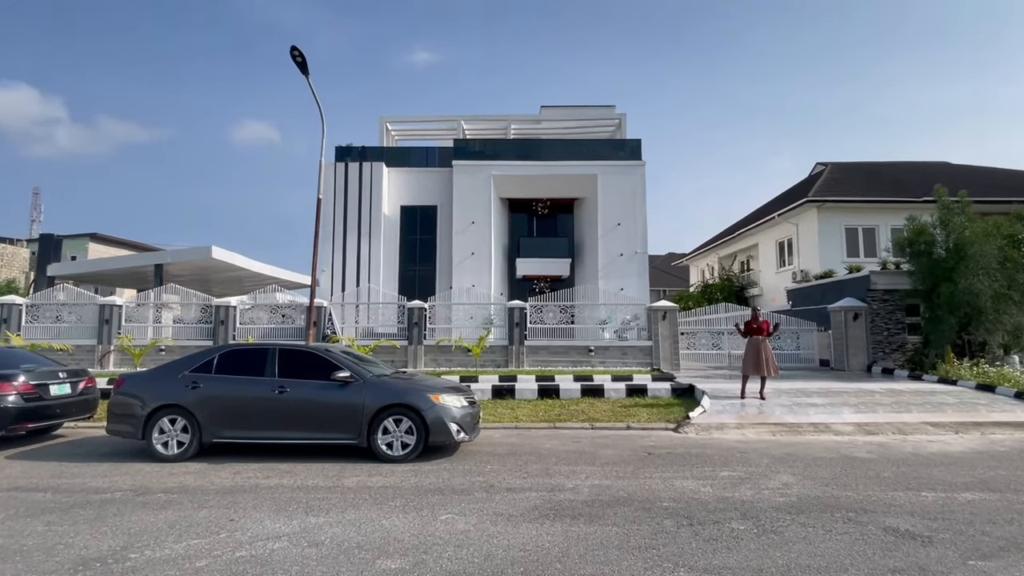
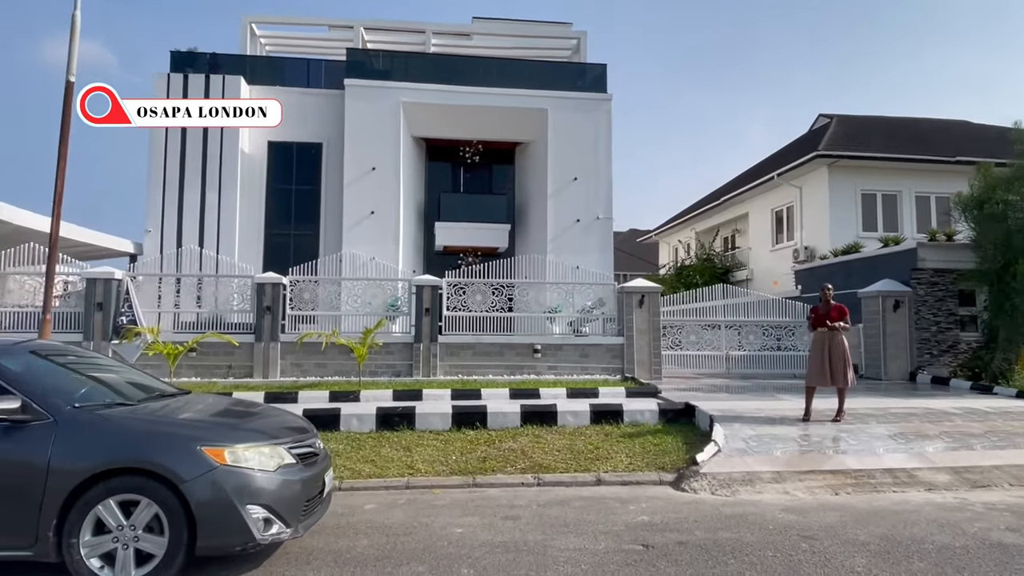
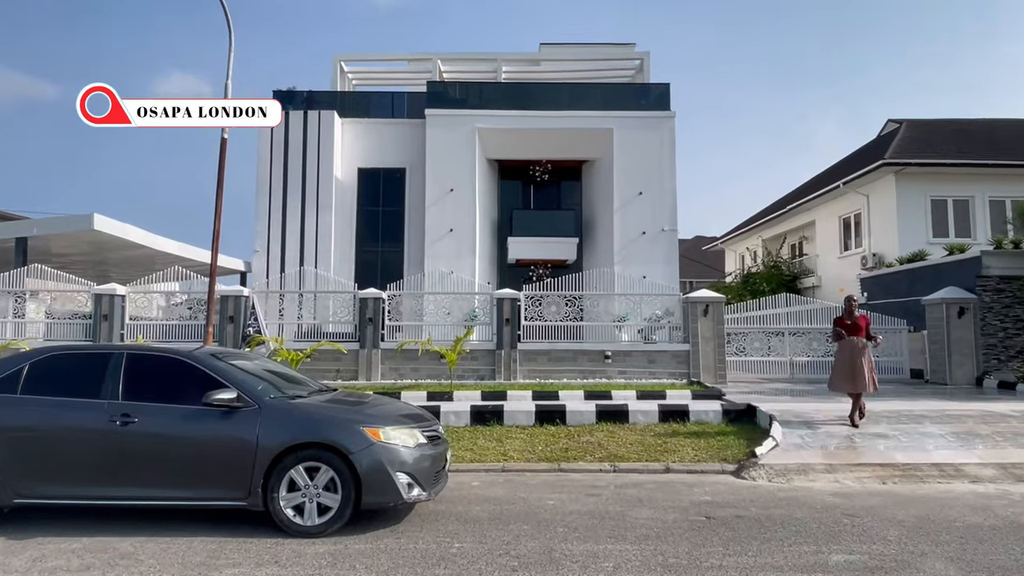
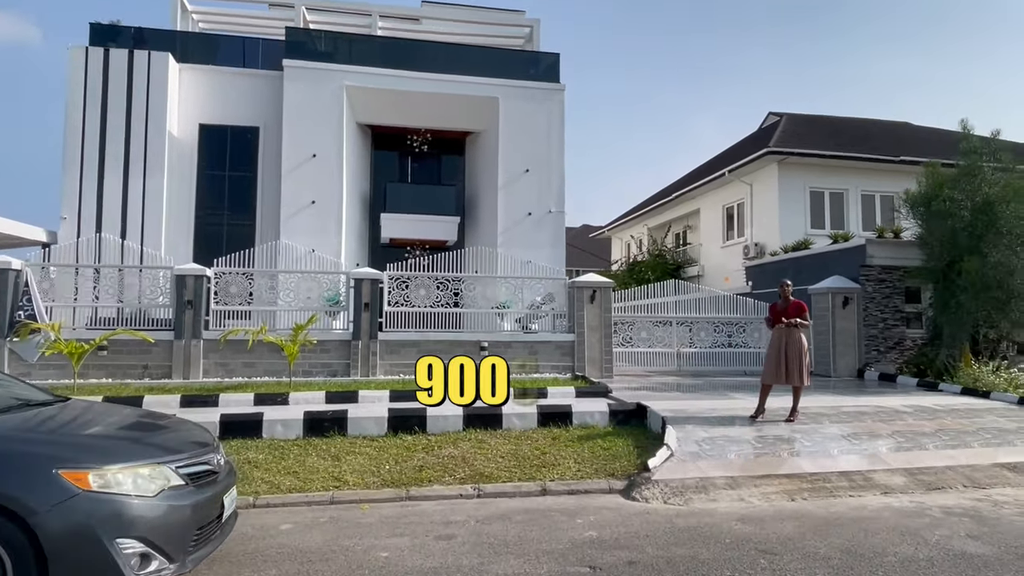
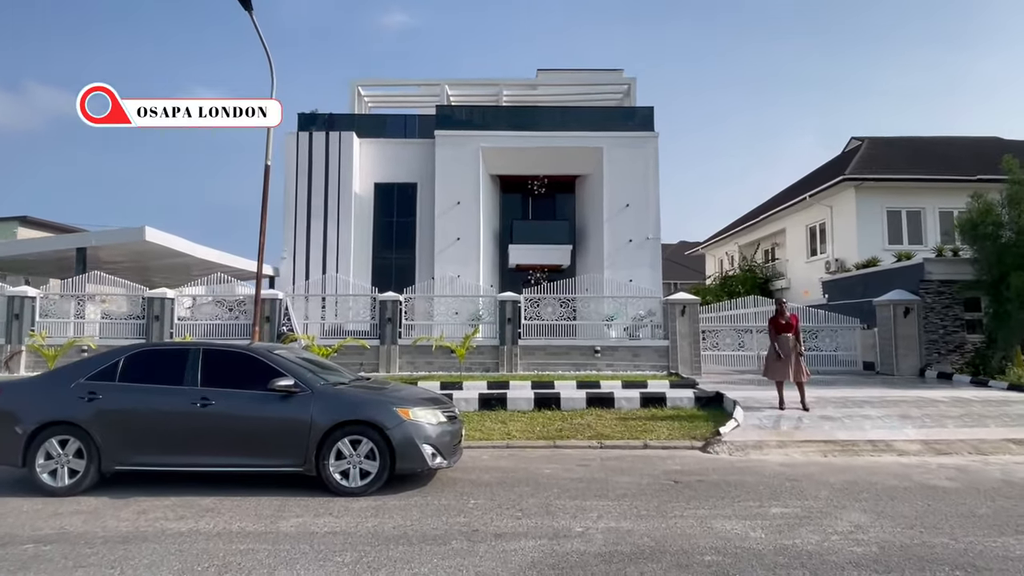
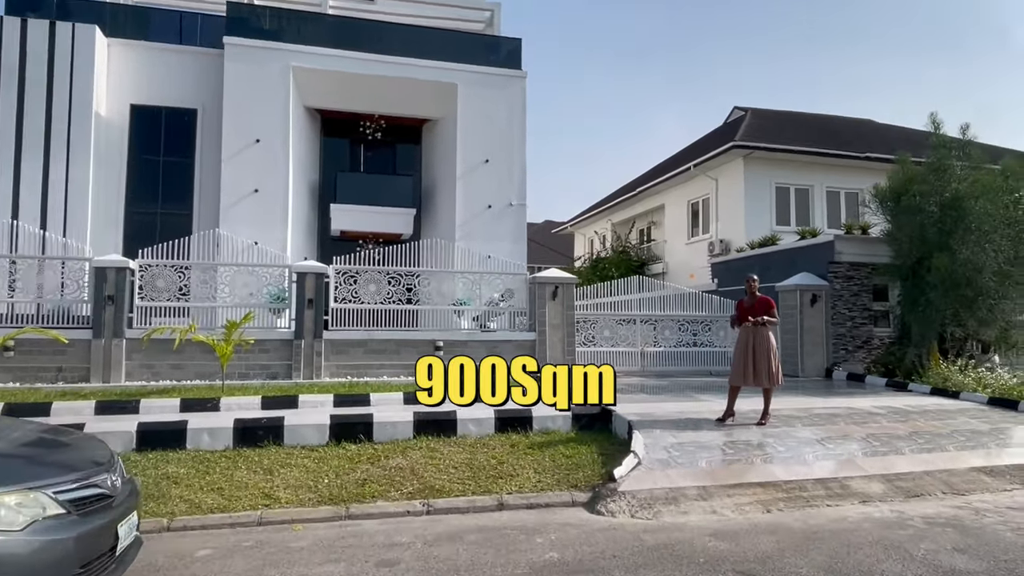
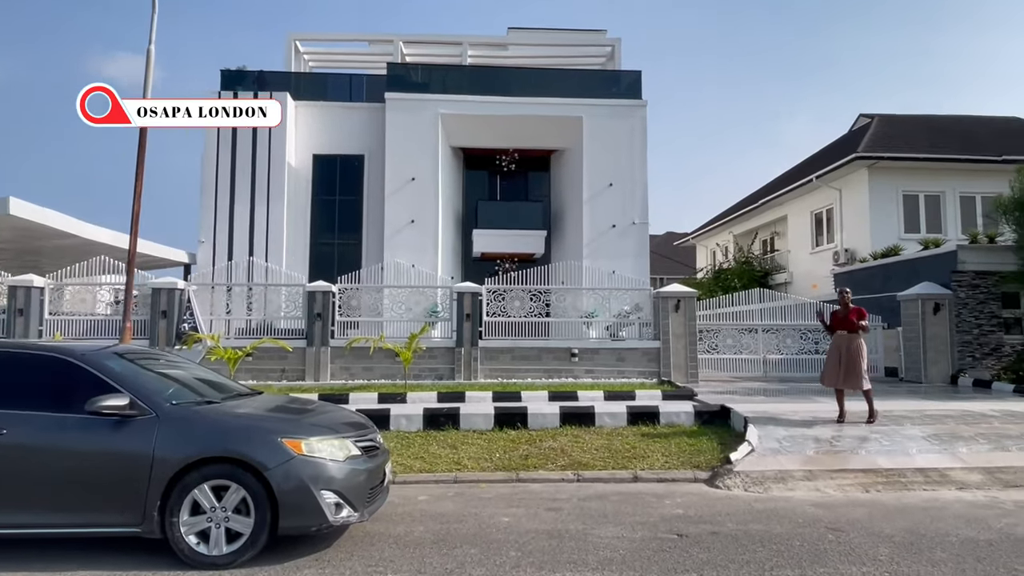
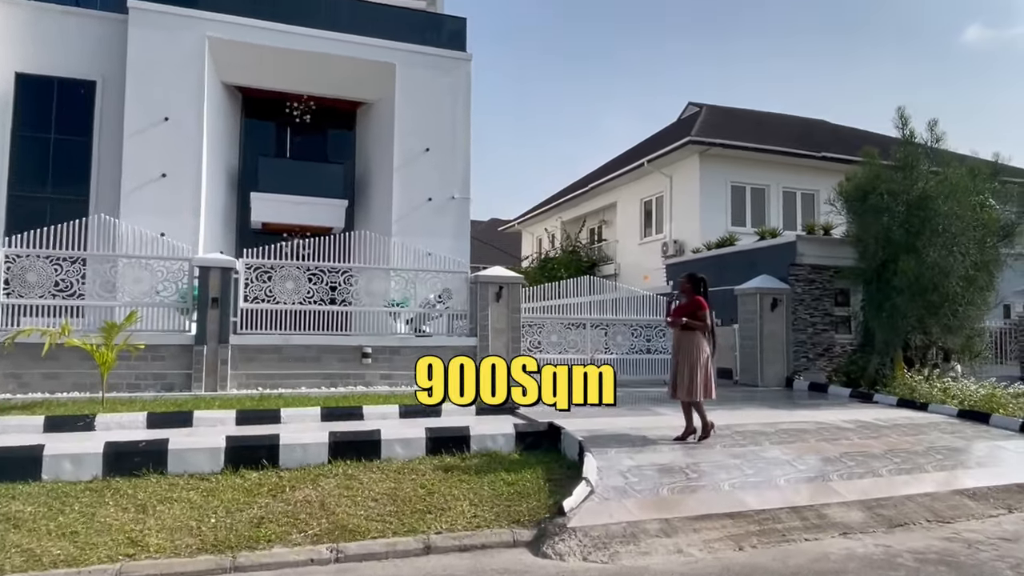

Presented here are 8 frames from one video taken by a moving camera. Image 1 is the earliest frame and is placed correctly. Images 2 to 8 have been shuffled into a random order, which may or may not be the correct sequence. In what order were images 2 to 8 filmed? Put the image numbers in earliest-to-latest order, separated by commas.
5, 3, 7, 2, 4, 6, 8
